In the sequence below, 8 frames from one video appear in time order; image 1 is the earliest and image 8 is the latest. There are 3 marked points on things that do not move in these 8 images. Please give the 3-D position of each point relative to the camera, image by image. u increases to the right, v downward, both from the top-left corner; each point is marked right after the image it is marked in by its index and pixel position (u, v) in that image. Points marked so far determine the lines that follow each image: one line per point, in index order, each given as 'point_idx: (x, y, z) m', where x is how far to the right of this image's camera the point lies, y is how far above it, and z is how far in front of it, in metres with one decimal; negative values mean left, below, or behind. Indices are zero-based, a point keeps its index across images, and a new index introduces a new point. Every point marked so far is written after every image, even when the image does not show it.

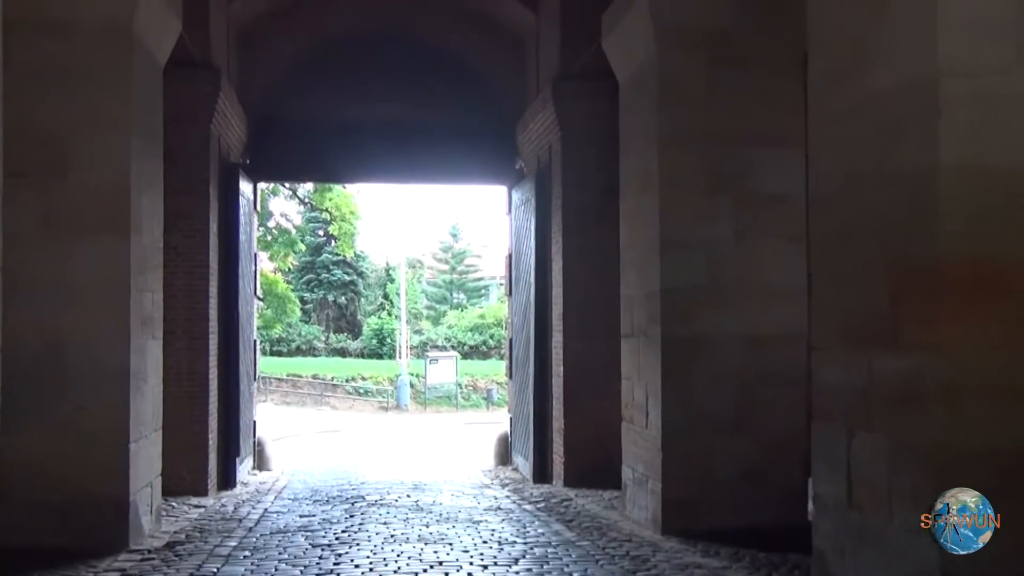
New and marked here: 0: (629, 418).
0: (+0.9, -1.0, +8.5) m
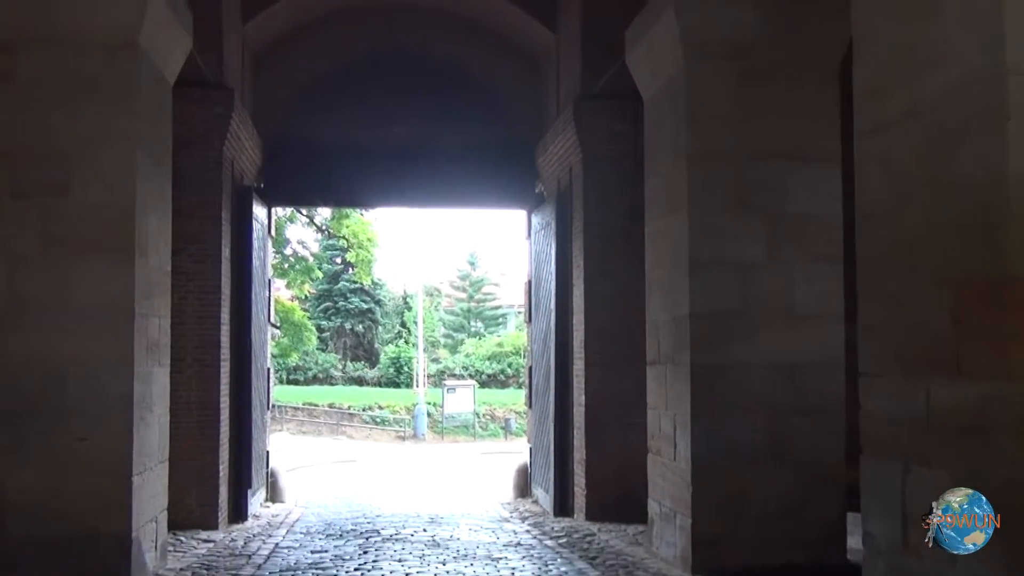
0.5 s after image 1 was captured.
0: (+1.1, -1.2, +8.1) m
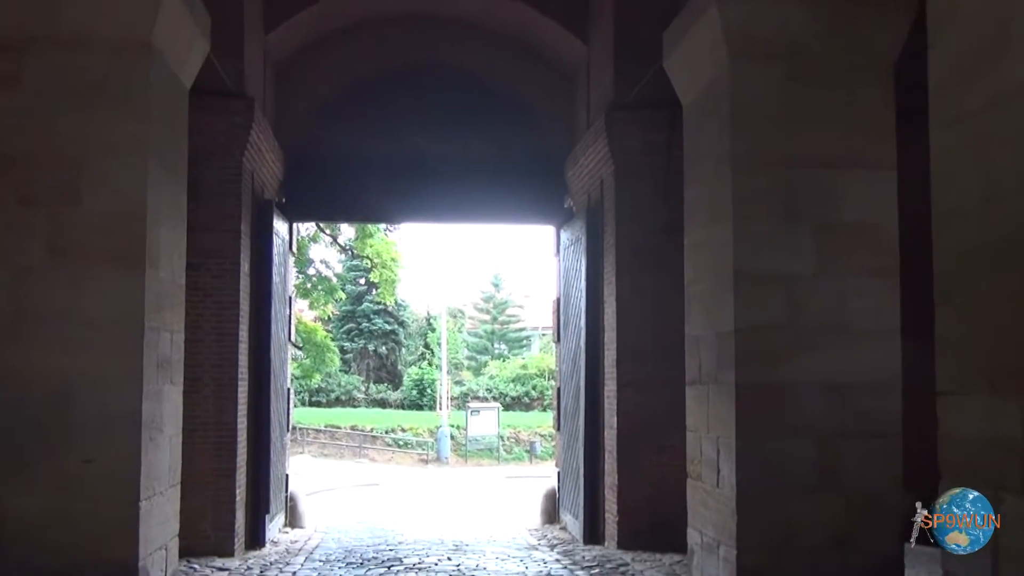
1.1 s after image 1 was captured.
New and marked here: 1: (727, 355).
0: (+1.3, -1.3, +7.6) m
1: (+1.4, -0.4, +7.0) m
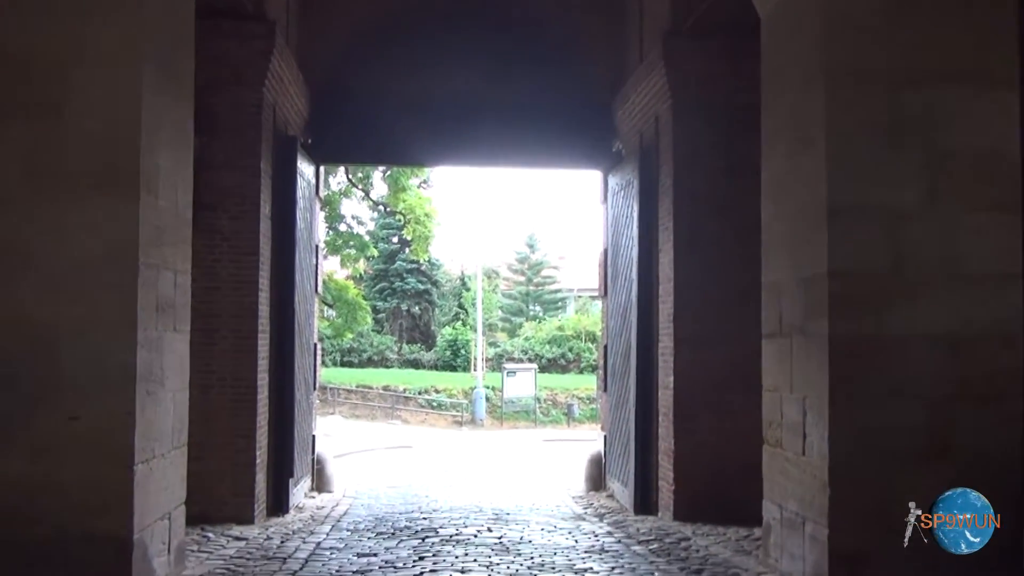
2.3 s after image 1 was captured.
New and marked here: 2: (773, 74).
0: (+1.6, -1.0, +6.7) m
1: (+1.7, -0.1, +6.0) m
2: (+1.7, +1.4, +6.8) m
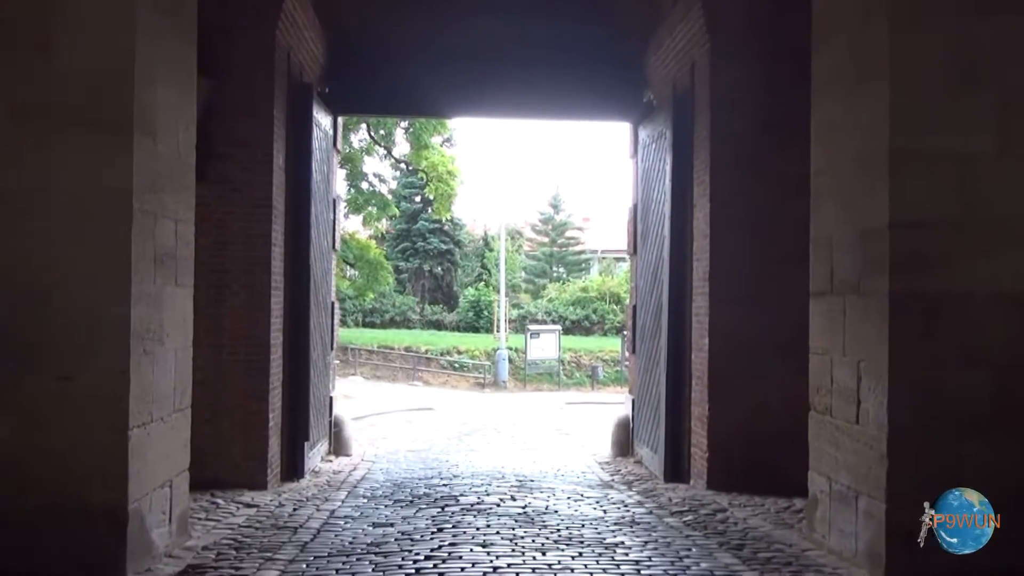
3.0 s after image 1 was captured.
0: (+1.8, -0.7, +6.1) m
1: (+1.9, +0.2, +5.5) m
2: (+1.8, +1.6, +6.2) m
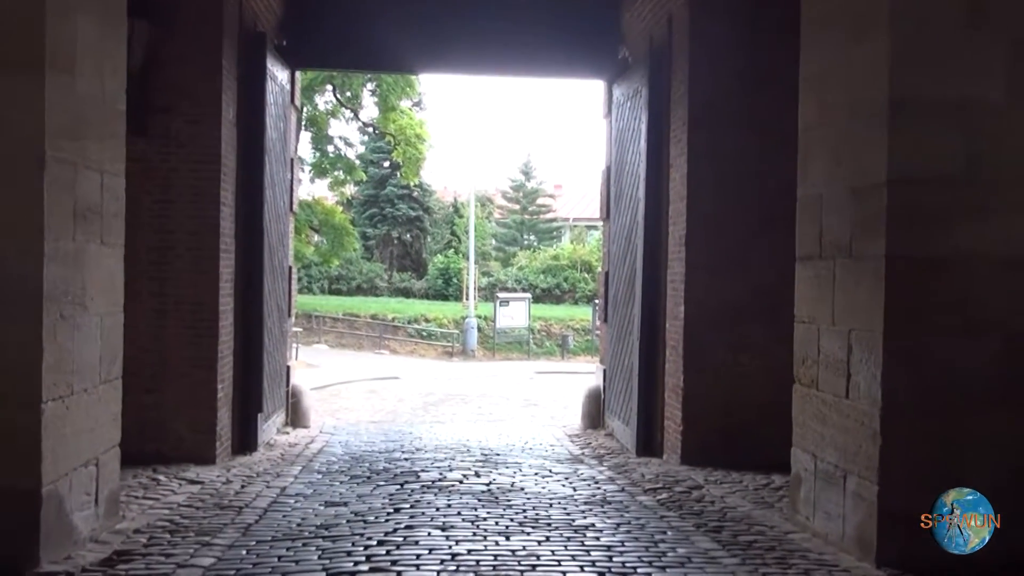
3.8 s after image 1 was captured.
0: (+1.6, -0.5, +5.7) m
1: (+1.7, +0.3, +5.0) m
2: (+1.6, +1.8, +5.7) m
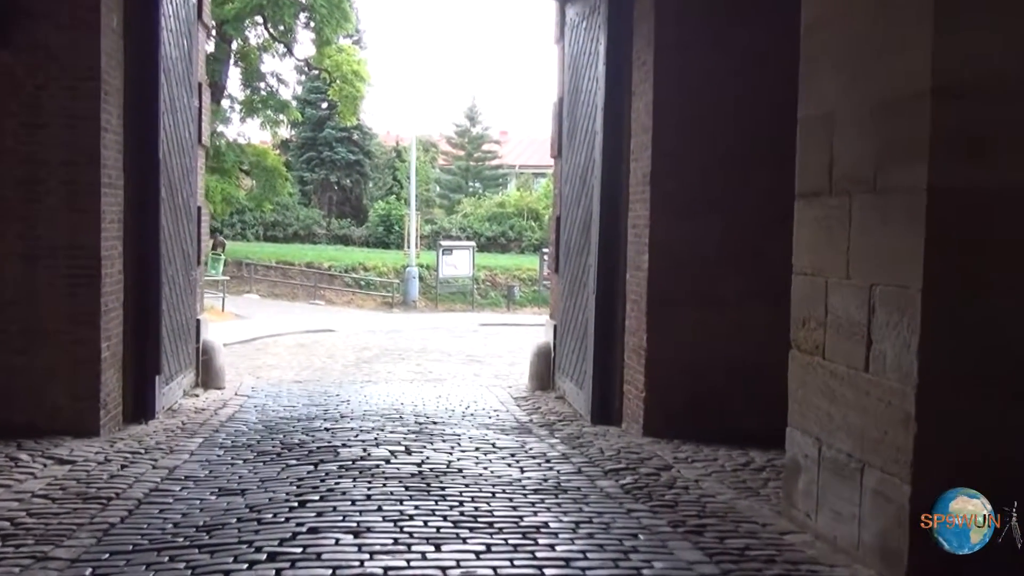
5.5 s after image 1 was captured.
0: (+1.3, -0.3, +4.6) m
1: (+1.4, +0.5, +3.9) m
2: (+1.4, +2.1, +4.5) m
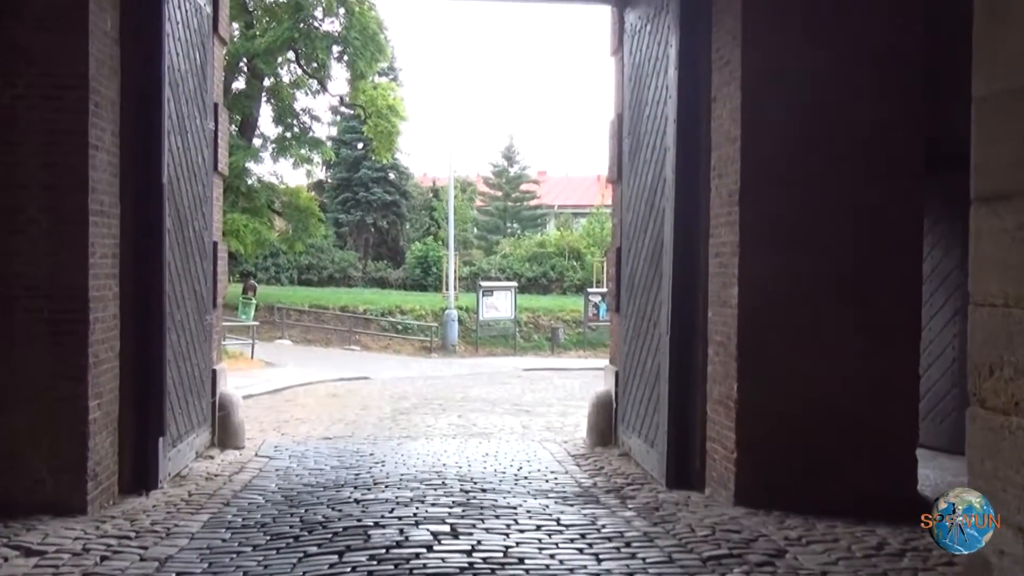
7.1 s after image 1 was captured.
0: (+1.6, -0.4, +3.4) m
1: (+1.7, +0.5, +2.7) m
2: (+1.6, +2.0, +3.4) m
